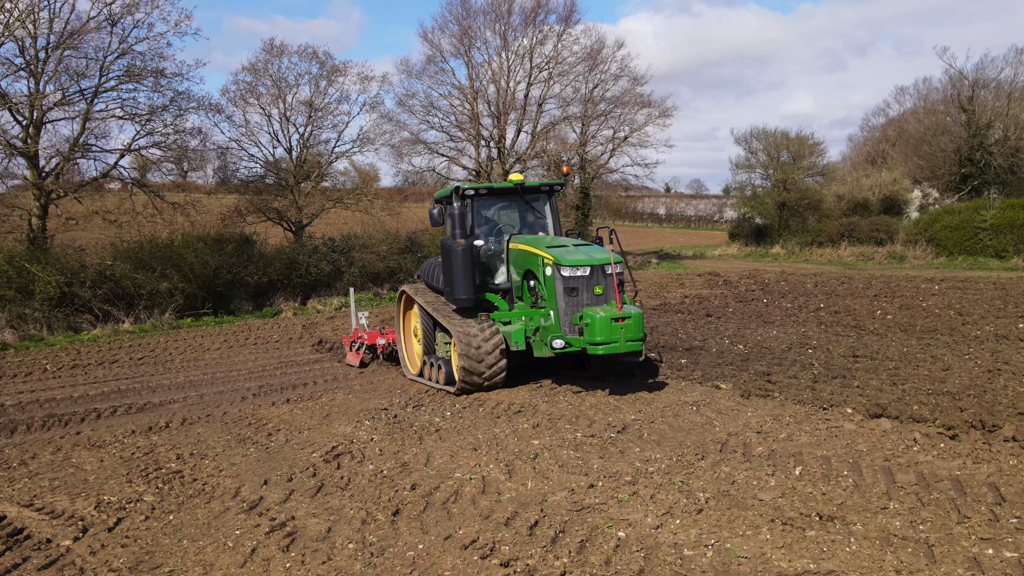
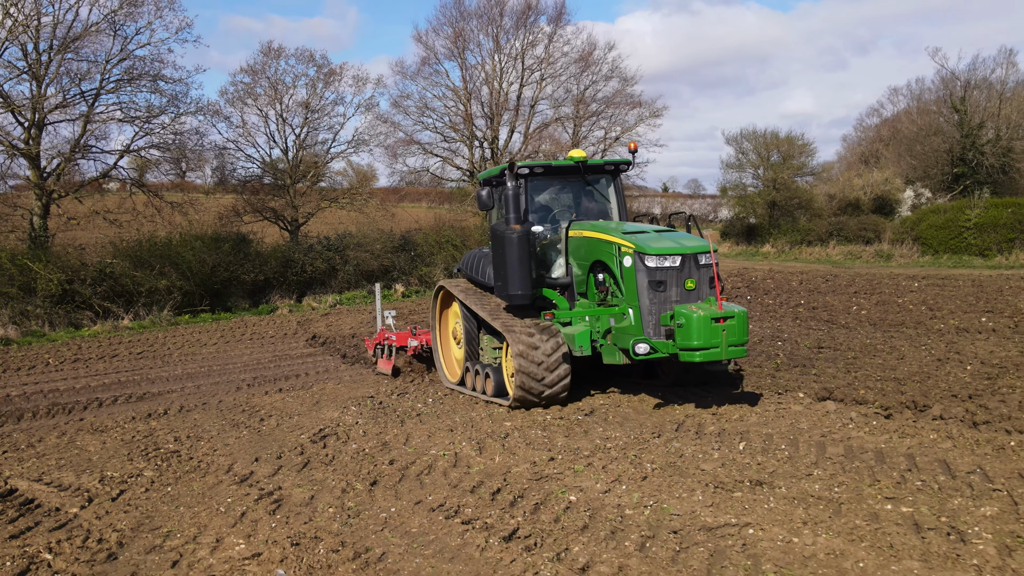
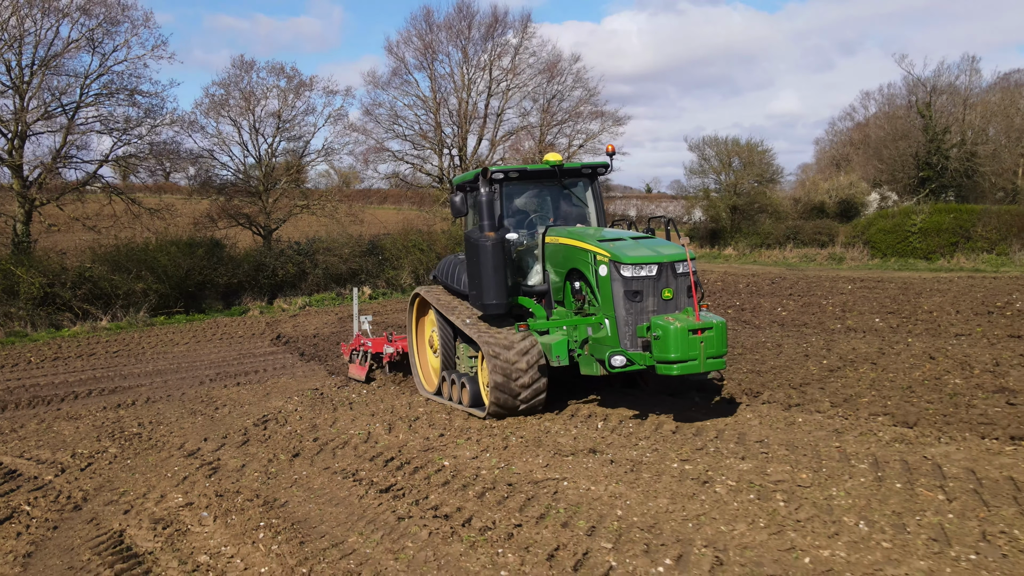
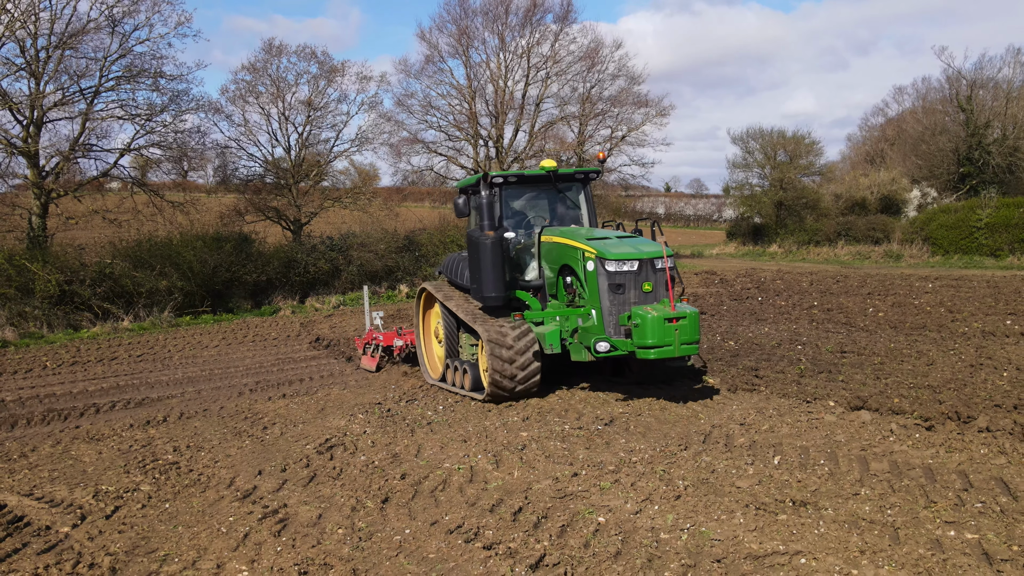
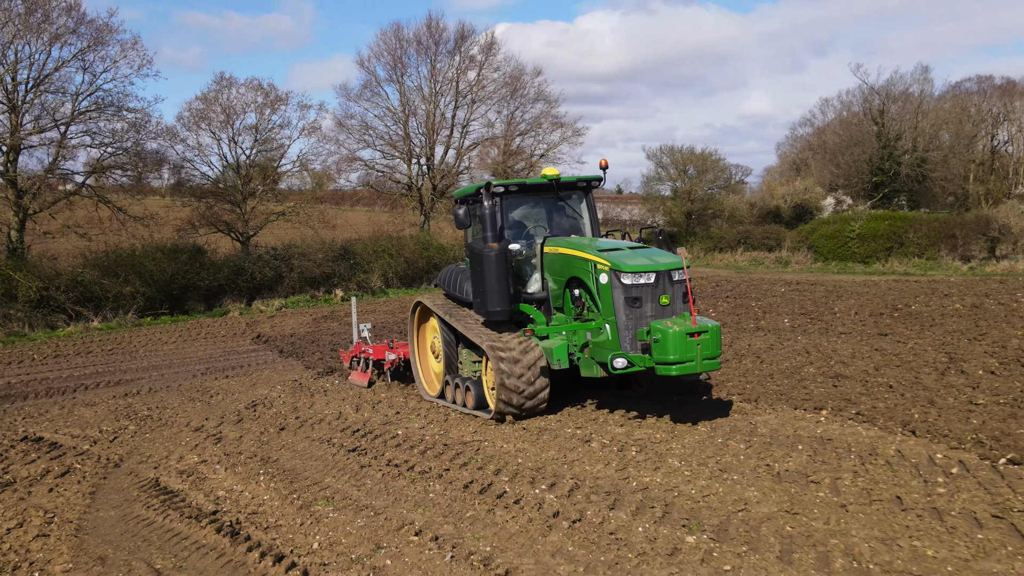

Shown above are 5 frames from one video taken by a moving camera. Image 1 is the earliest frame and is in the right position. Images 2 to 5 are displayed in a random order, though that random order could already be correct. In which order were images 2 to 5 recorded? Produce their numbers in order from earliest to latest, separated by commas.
4, 2, 3, 5
